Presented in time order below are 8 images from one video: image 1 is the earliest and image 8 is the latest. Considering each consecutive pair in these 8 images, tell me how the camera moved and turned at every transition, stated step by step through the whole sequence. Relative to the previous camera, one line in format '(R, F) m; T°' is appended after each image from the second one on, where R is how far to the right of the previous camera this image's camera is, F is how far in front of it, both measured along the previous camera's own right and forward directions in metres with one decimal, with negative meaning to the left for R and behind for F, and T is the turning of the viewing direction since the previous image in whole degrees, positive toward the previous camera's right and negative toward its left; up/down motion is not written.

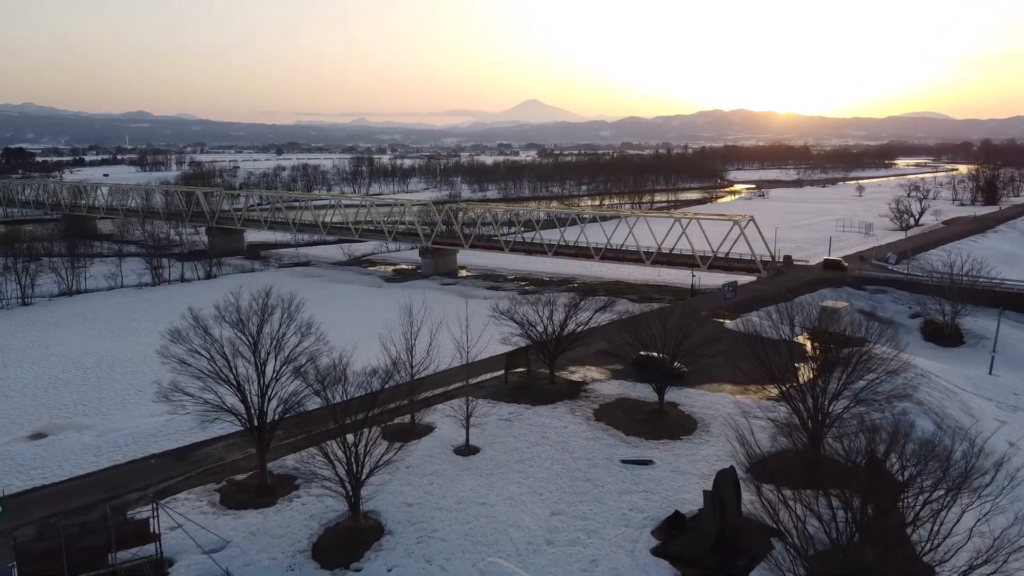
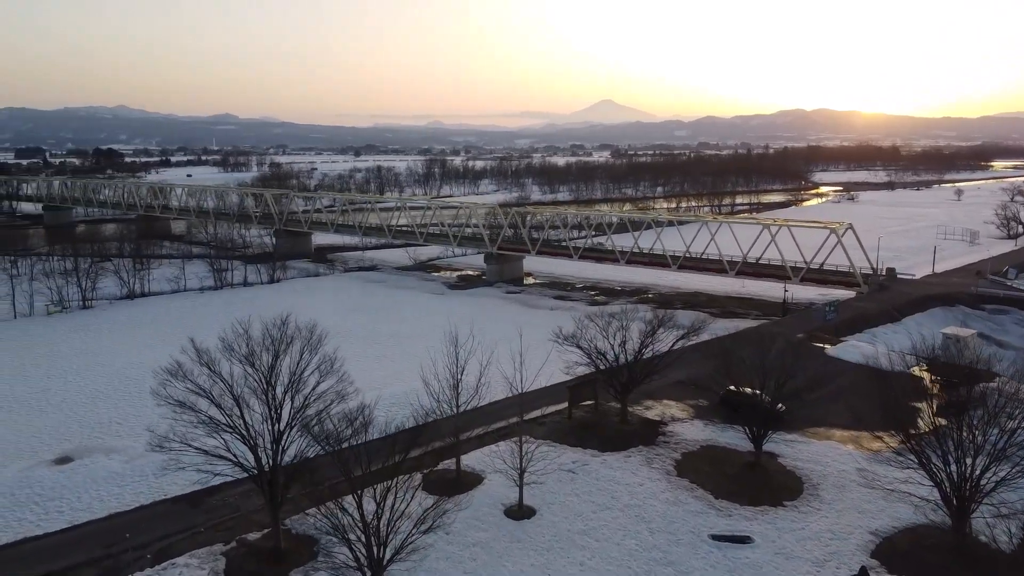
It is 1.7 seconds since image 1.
(0.0, +1.4) m; -5°
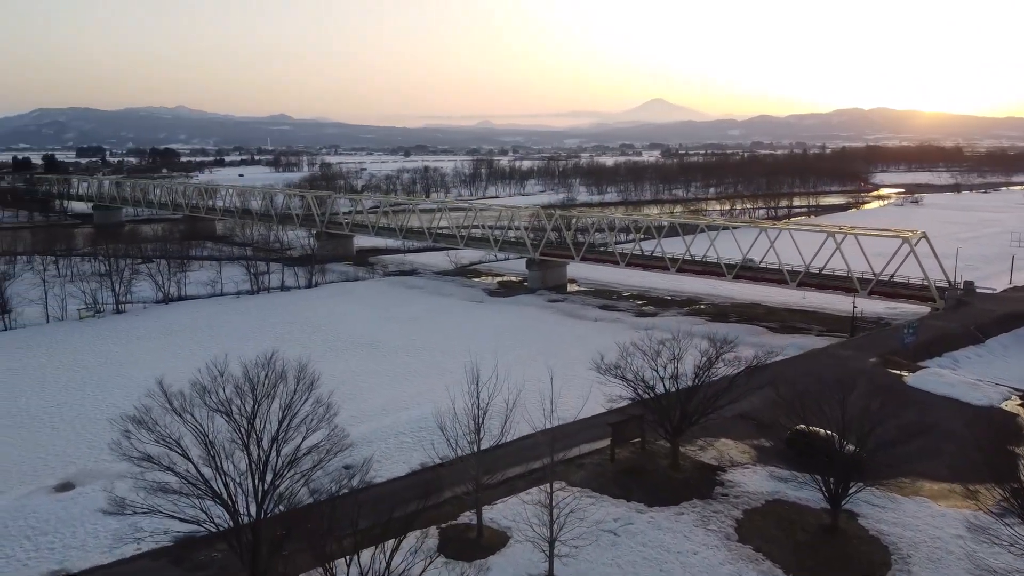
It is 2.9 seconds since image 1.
(+0.1, +1.1) m; -3°
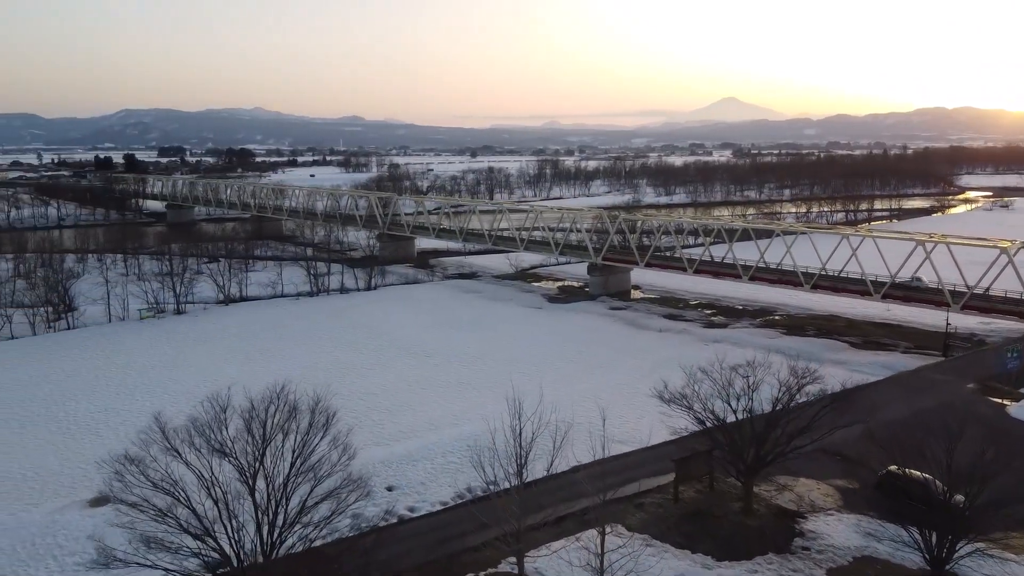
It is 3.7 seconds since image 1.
(+0.1, +0.8) m; -5°
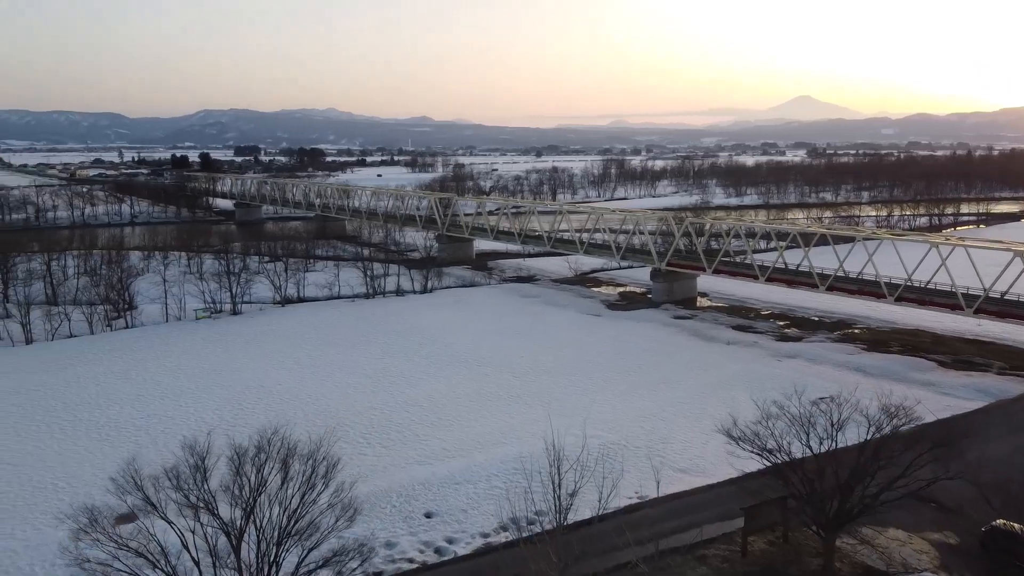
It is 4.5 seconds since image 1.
(+0.1, +0.8) m; -5°
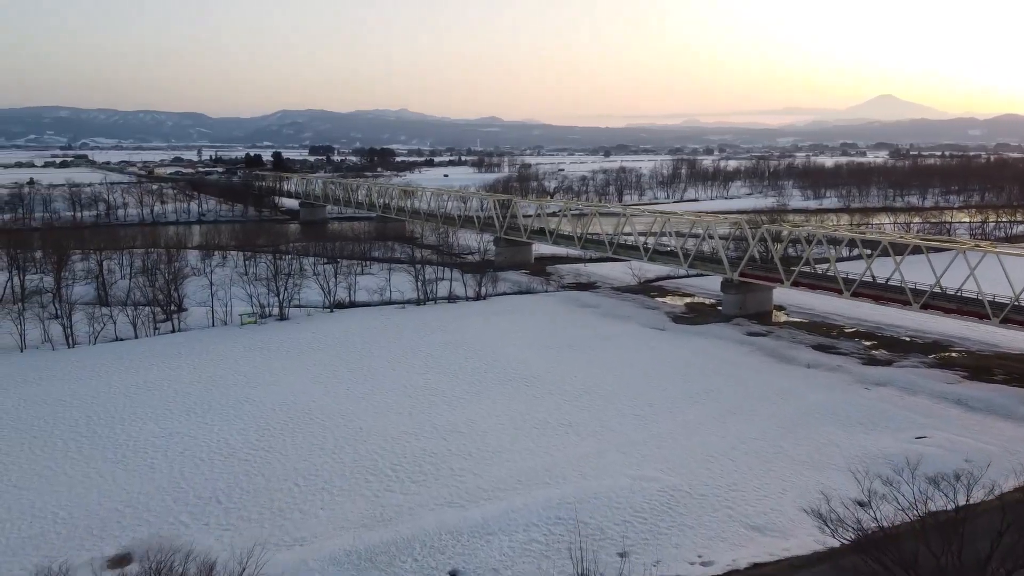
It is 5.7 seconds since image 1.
(+0.2, +1.3) m; -5°
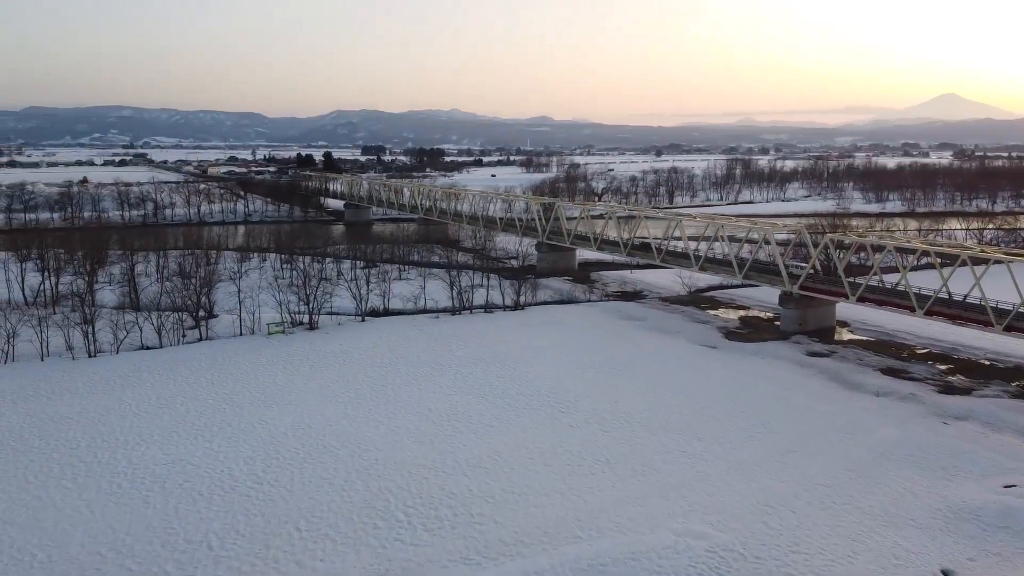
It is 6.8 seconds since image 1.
(+0.2, +1.2) m; -3°
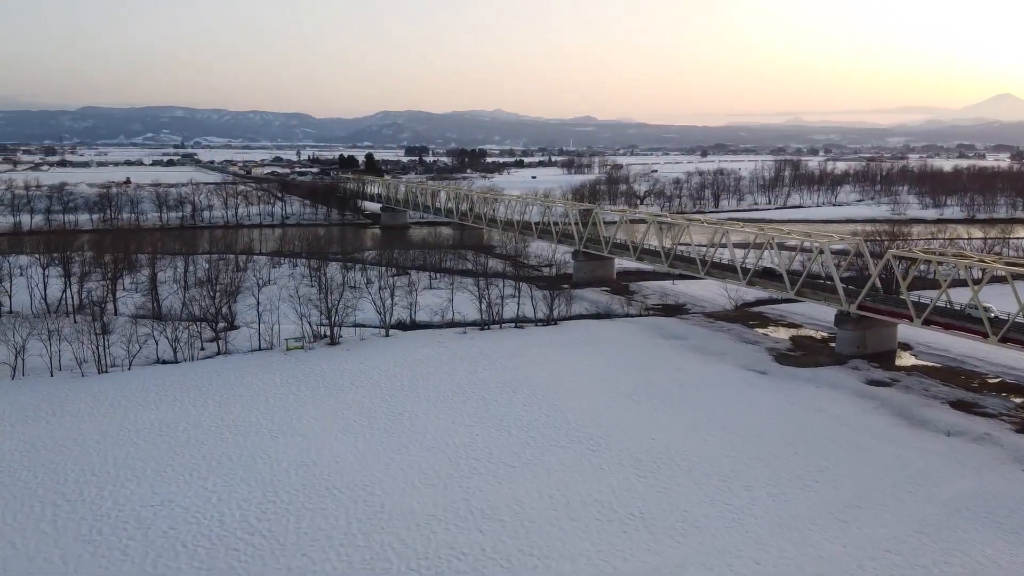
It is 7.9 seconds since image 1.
(+0.2, +1.2) m; -3°
